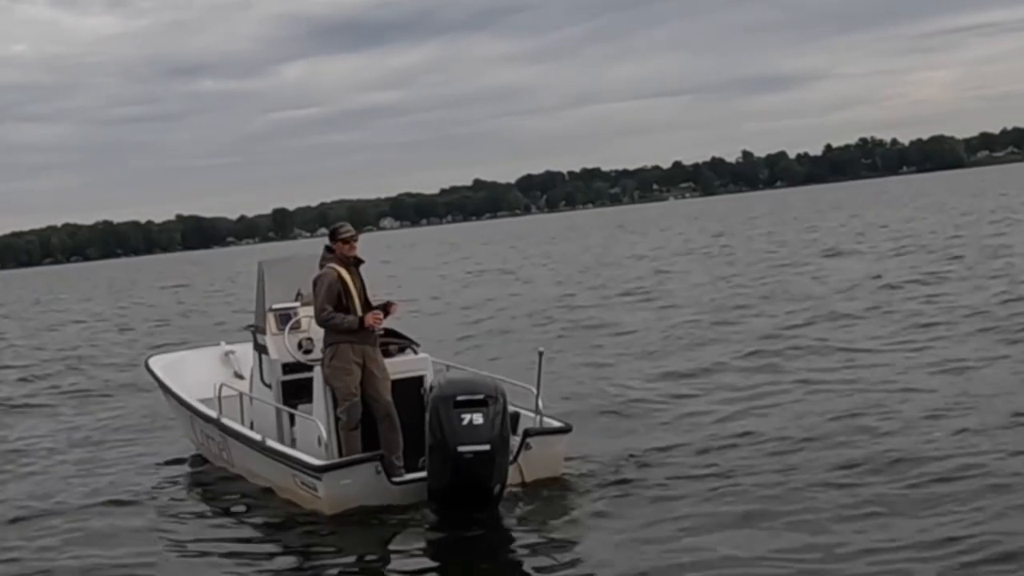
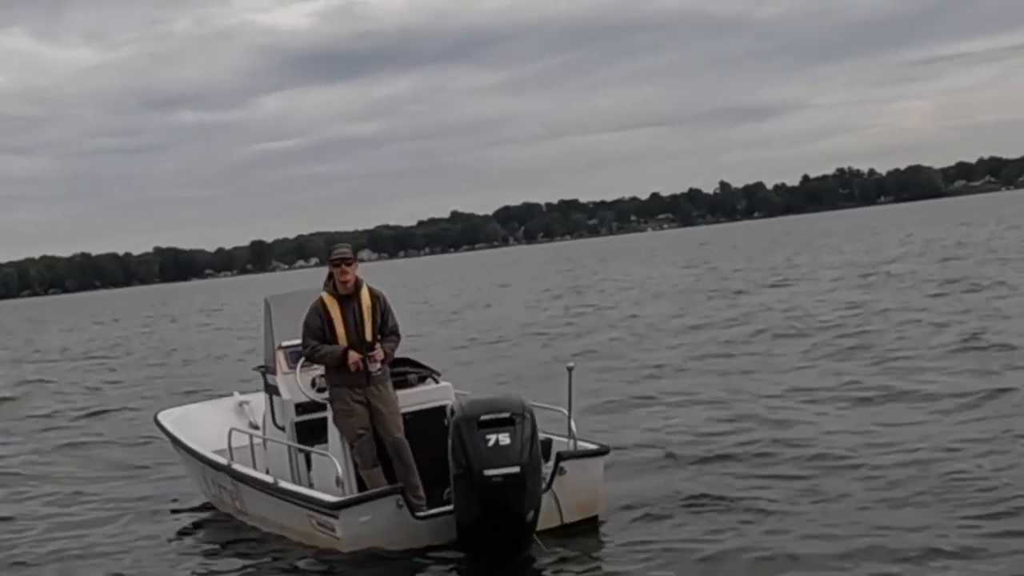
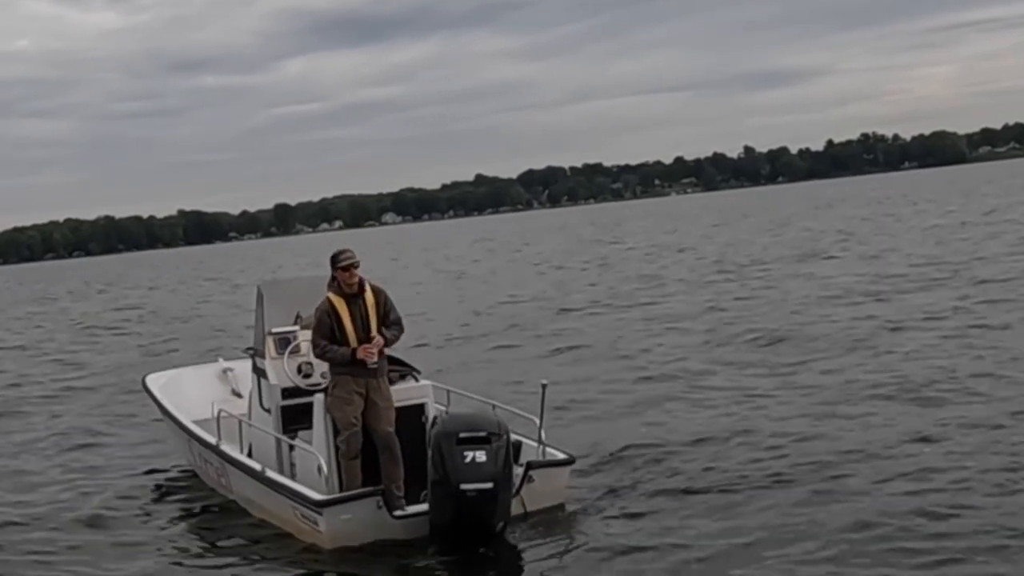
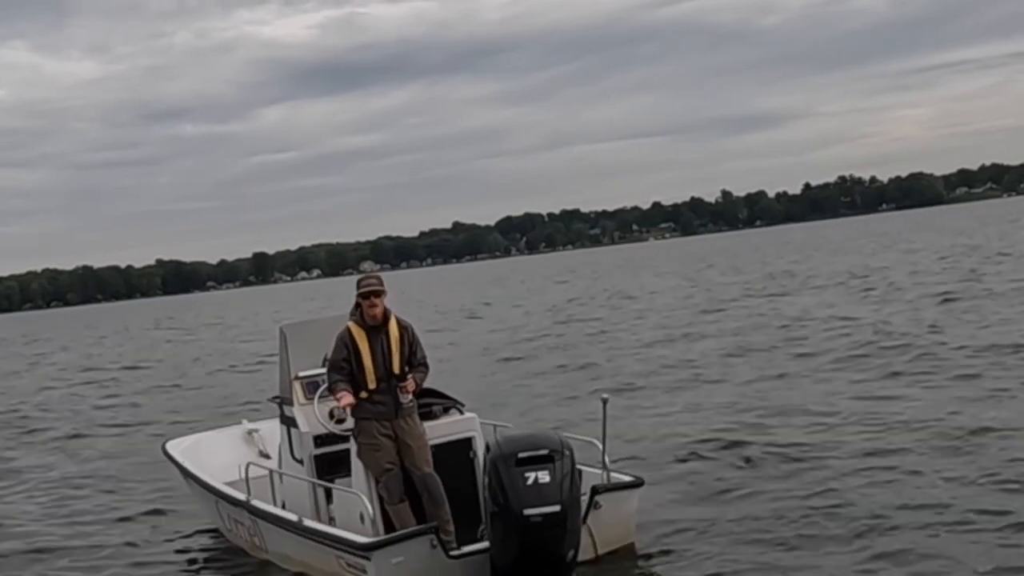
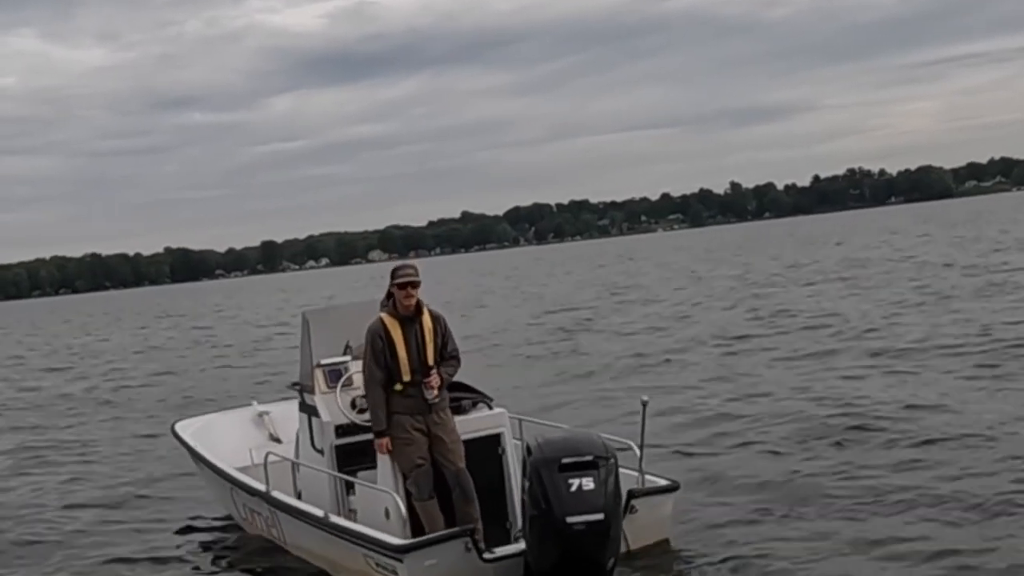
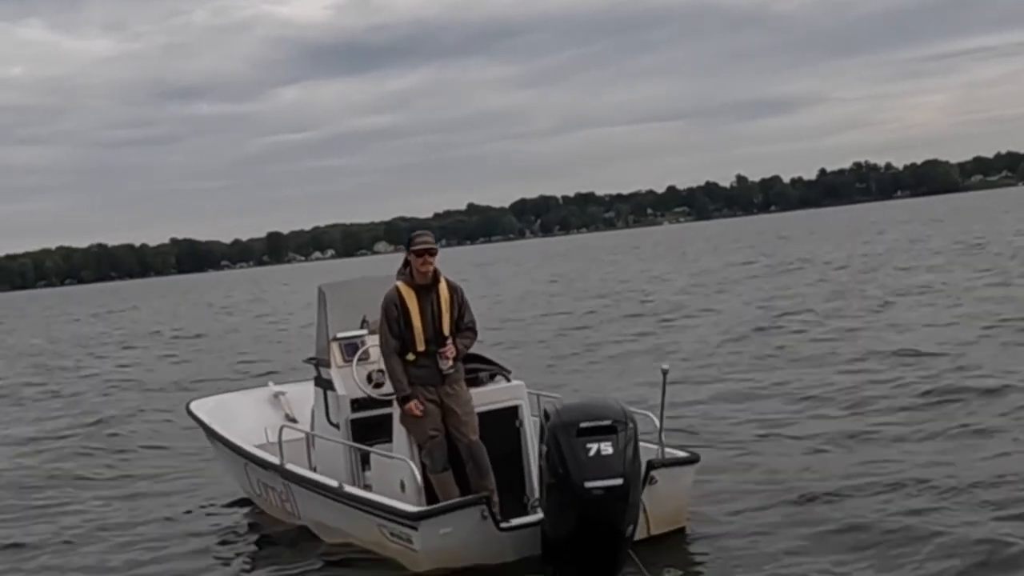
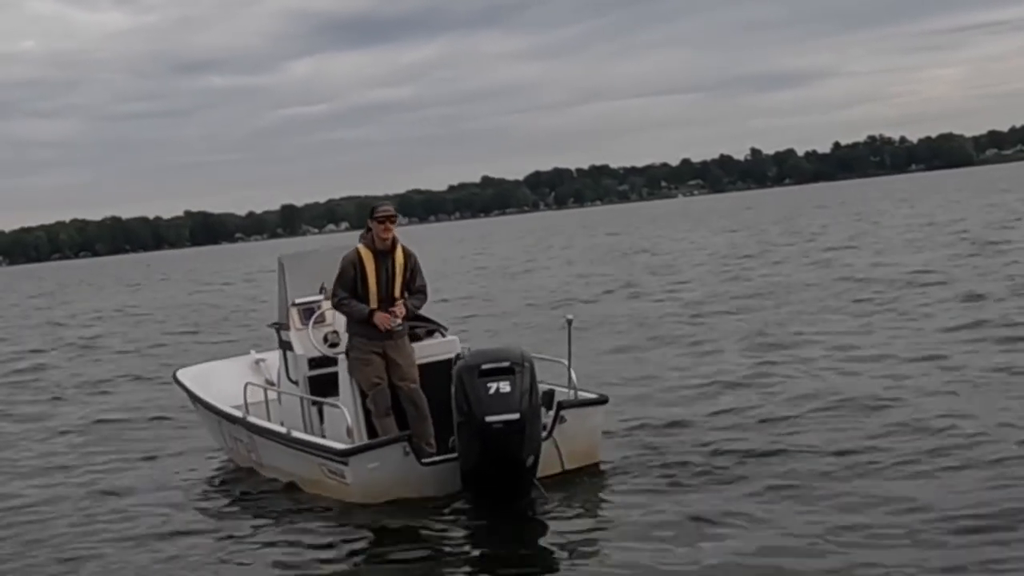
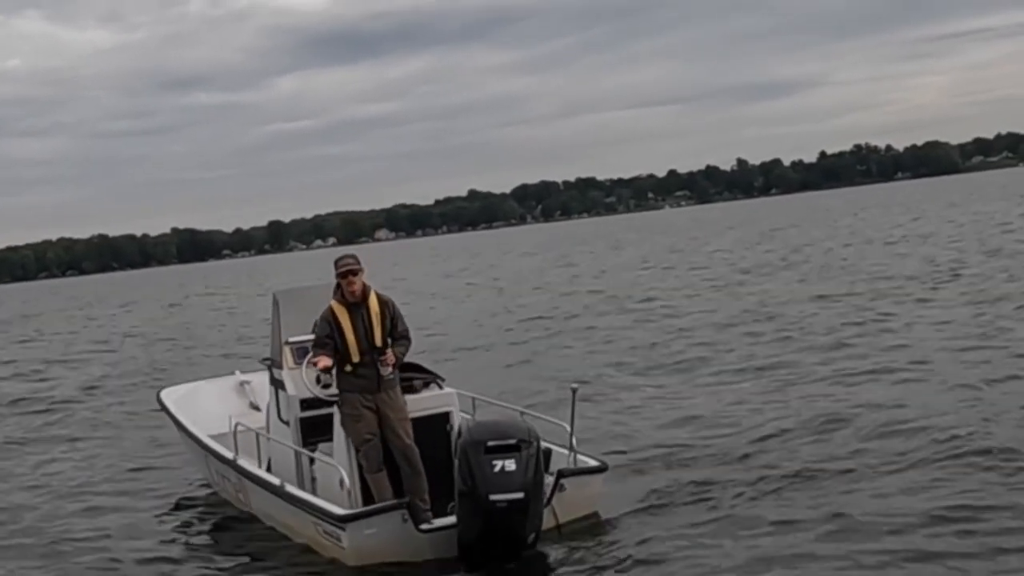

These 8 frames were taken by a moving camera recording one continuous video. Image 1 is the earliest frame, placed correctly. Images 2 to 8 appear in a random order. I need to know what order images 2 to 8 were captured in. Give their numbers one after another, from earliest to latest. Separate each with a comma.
3, 7, 8, 2, 4, 5, 6
